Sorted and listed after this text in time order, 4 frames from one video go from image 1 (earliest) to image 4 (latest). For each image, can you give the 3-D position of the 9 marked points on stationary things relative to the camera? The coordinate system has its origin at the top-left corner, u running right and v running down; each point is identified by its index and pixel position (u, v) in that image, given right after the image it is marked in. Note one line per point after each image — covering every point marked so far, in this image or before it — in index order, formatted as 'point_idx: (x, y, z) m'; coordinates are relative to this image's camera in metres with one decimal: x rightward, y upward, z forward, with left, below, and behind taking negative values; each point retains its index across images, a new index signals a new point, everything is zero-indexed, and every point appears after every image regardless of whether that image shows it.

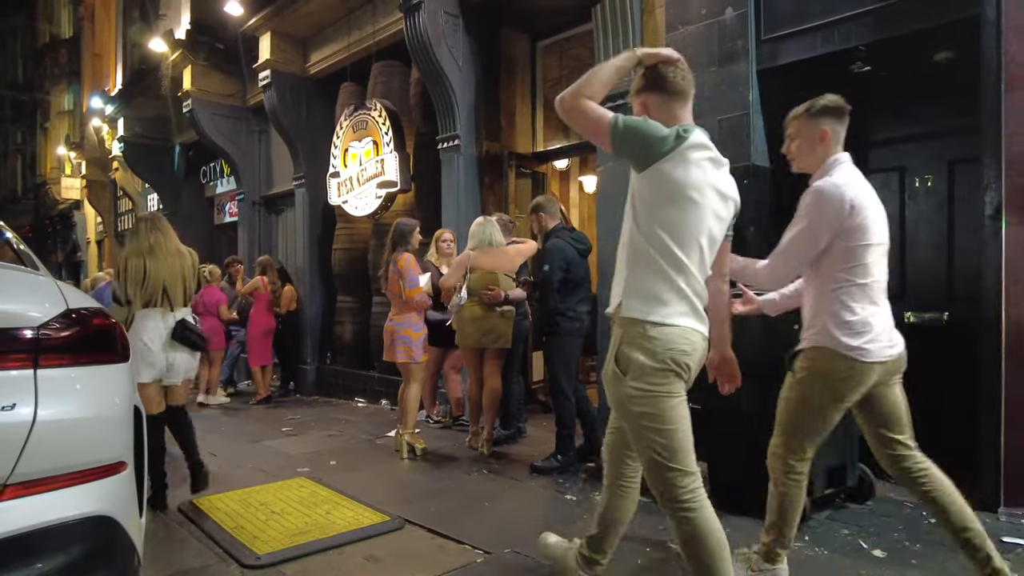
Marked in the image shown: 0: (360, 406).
0: (-1.9, -1.4, +8.0) m
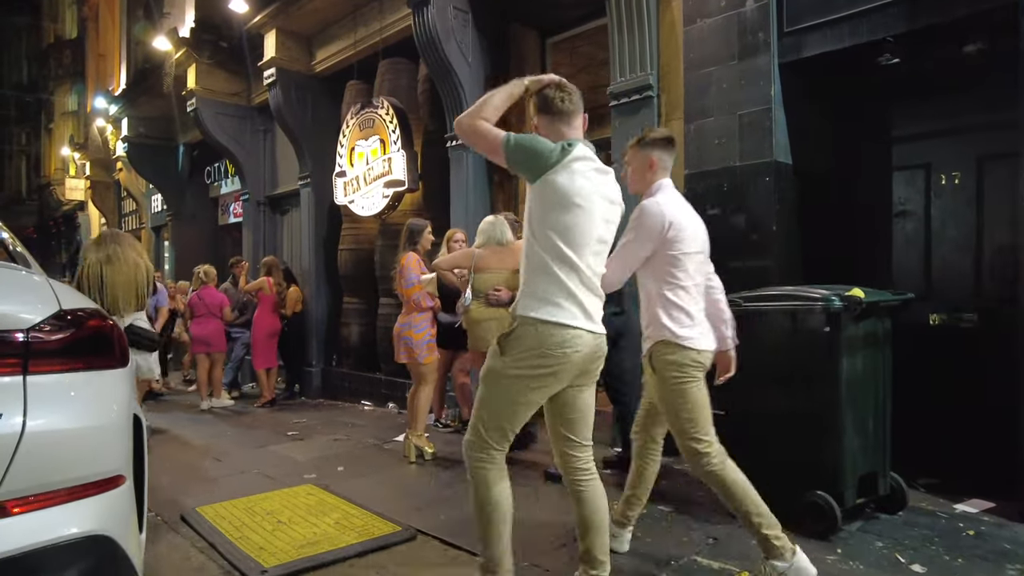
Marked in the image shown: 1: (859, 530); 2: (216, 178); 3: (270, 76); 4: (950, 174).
0: (-1.8, -1.5, +7.9) m
1: (+1.8, -1.3, +3.5) m
2: (-5.9, +2.2, +13.0) m
3: (-3.3, +2.9, +9.0) m
4: (+2.9, +0.8, +4.4) m
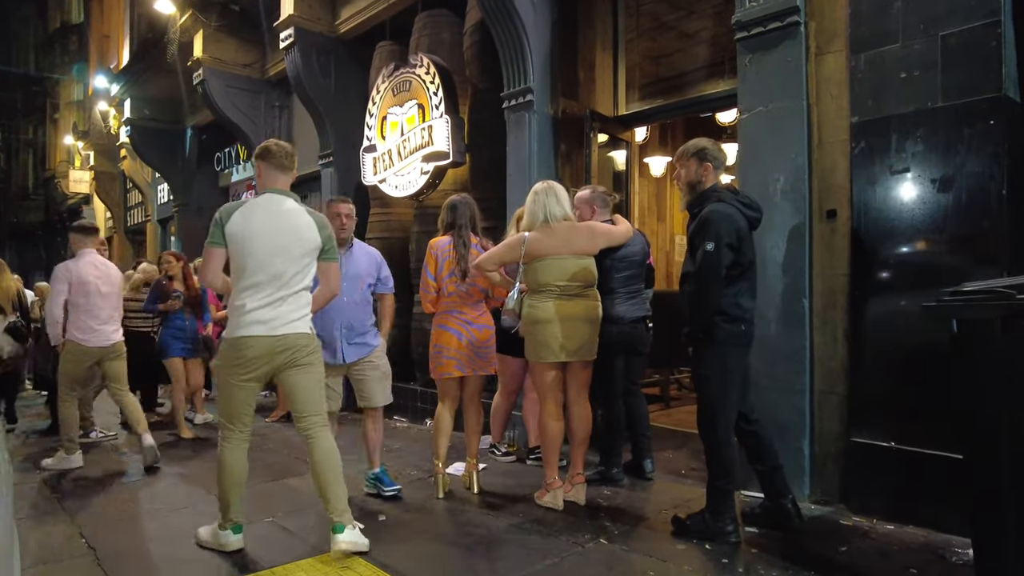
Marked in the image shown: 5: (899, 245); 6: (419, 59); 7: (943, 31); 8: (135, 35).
0: (-1.1, -1.4, +6.6) m
1: (+2.4, -1.2, +2.1) m
2: (-5.1, +2.2, +11.8) m
3: (-2.7, +3.0, +7.7) m
4: (+3.5, +0.8, +3.0) m
5: (+2.1, +0.2, +3.5) m
6: (-0.9, +2.2, +6.3) m
7: (+2.2, +1.3, +3.4) m
8: (-6.5, +4.4, +11.3) m
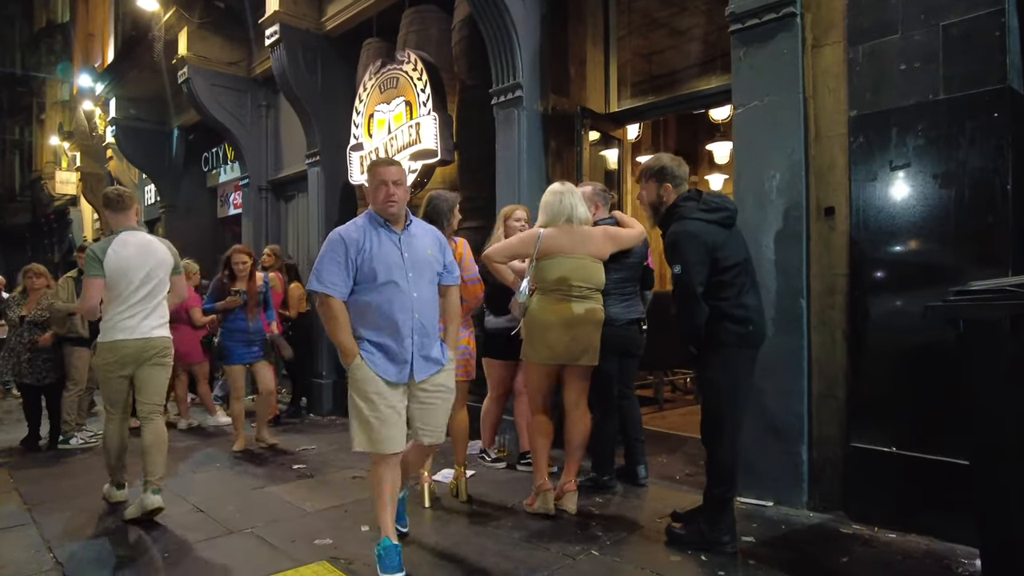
0: (-1.2, -1.4, +6.5) m
1: (+2.3, -1.2, +2.0) m
2: (-5.3, +2.2, +11.6) m
3: (-2.8, +2.9, +7.6) m
4: (+3.5, +0.8, +2.9) m
5: (+2.0, +0.2, +3.4) m
6: (-1.0, +2.2, +6.1) m
7: (+2.1, +1.3, +3.3) m
8: (-6.6, +4.3, +11.1) m
